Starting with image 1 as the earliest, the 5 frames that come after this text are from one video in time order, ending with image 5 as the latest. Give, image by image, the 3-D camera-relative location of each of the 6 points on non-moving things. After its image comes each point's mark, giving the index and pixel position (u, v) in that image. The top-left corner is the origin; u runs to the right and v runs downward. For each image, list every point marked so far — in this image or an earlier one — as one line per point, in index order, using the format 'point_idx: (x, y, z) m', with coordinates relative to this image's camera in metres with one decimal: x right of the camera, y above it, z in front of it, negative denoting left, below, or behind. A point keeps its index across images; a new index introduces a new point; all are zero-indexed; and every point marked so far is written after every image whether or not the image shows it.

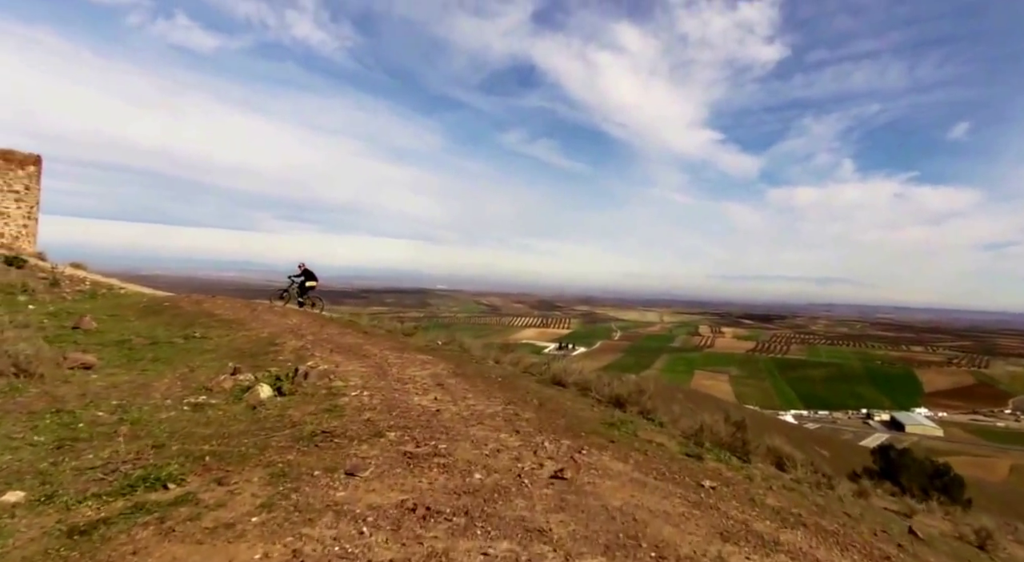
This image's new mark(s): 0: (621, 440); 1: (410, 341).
0: (+1.3, -2.0, +7.9) m
1: (-2.4, -1.4, +15.0) m
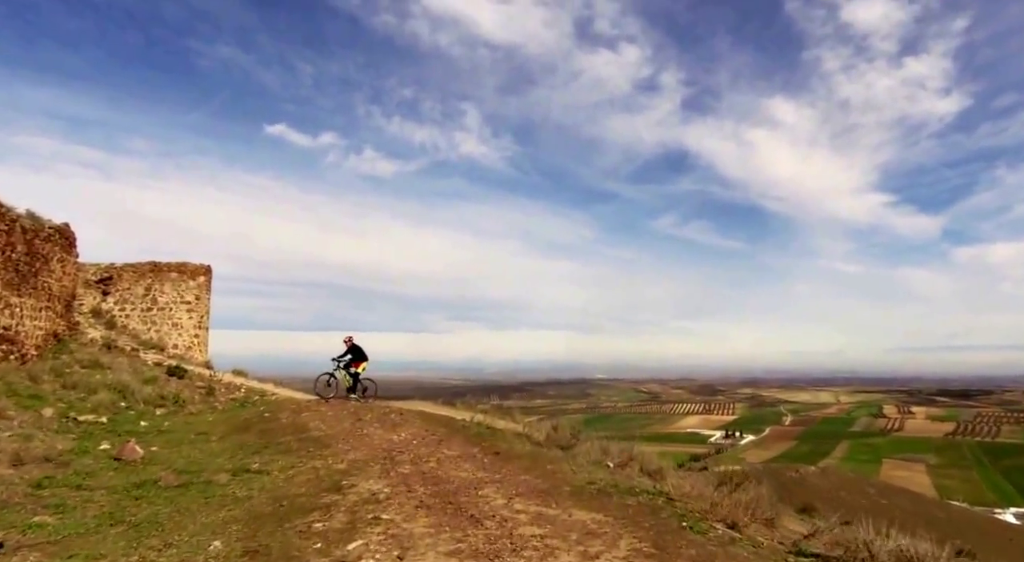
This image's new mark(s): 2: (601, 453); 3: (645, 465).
0: (+2.6, -2.0, +1.2) m
1: (+0.9, -2.7, +9.1) m
2: (+1.7, -3.2, +11.8) m
3: (+2.4, -3.2, +11.4) m
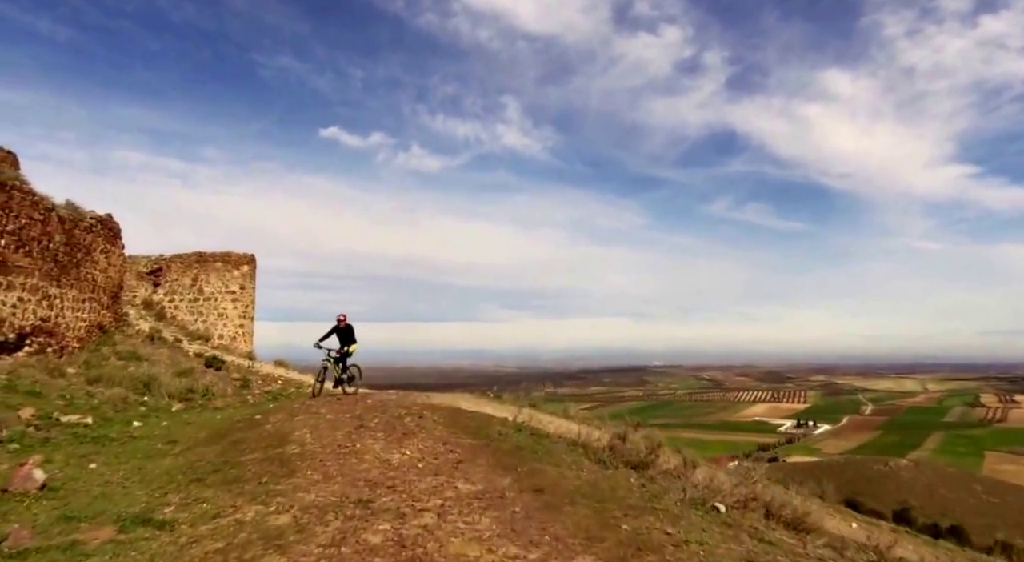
0: (+2.4, -1.6, -1.7) m
1: (+1.4, -2.2, +6.2) m
2: (+2.4, -2.6, +8.9) m
3: (+3.1, -2.7, +8.4) m
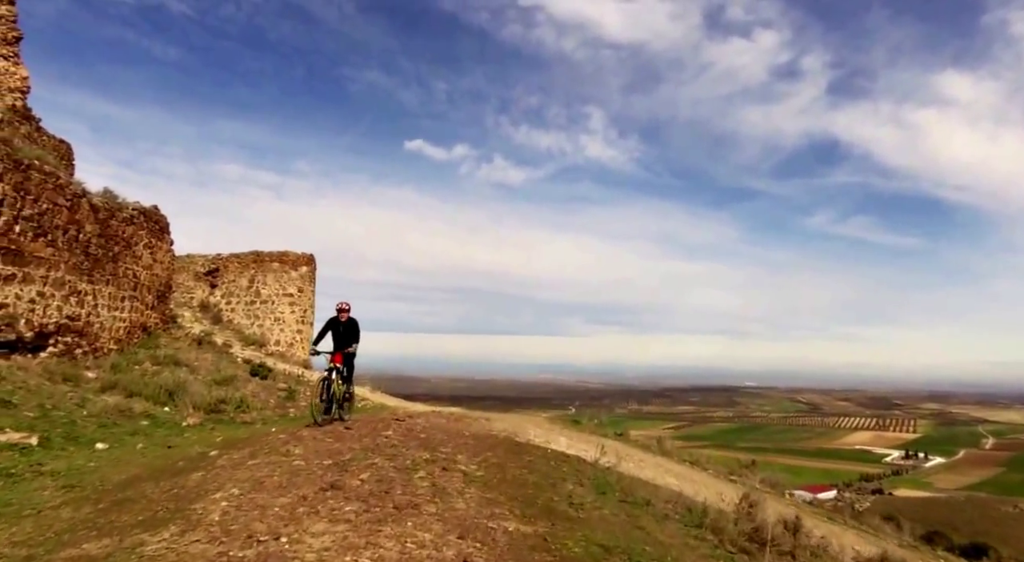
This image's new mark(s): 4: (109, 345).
0: (+1.7, -1.1, -5.6) m
1: (+1.7, -1.8, +2.4) m
2: (+3.0, -2.3, +4.9) m
3: (+3.7, -2.4, +4.3) m
4: (-12.3, -1.9, +19.6) m
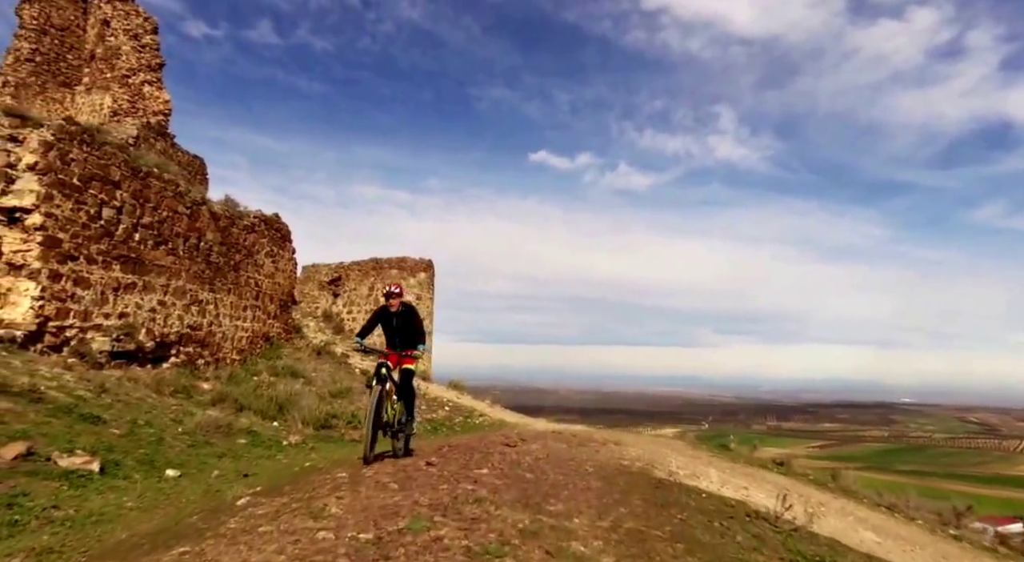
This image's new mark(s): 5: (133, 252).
0: (+0.3, -0.7, -7.9) m
1: (+1.8, -1.6, -0.1) m
2: (+3.7, -2.1, +2.1) m
3: (+4.1, -2.1, +1.4) m
4: (-8.6, -2.2, +19.5) m
5: (-9.1, +0.7, +15.3) m
